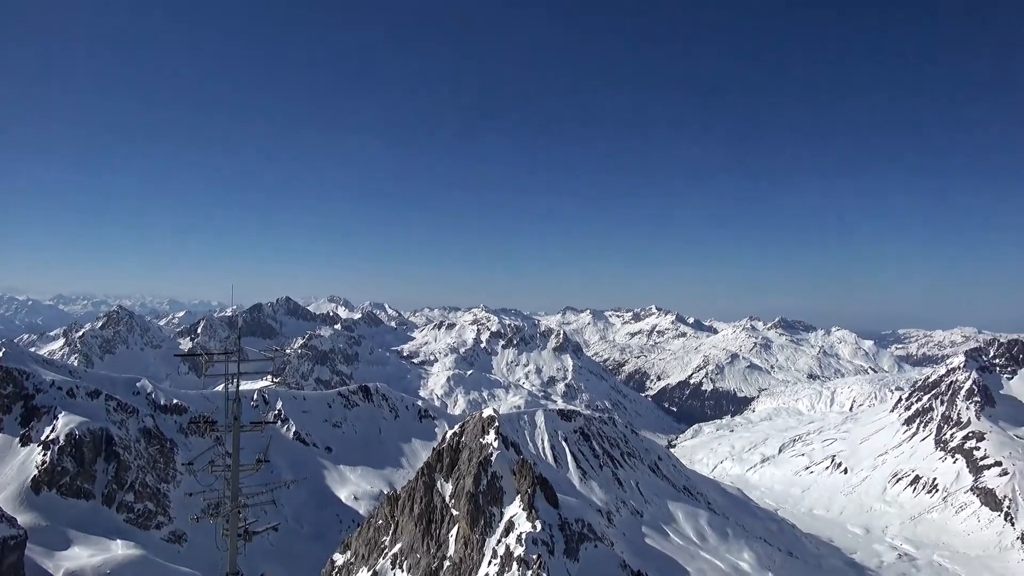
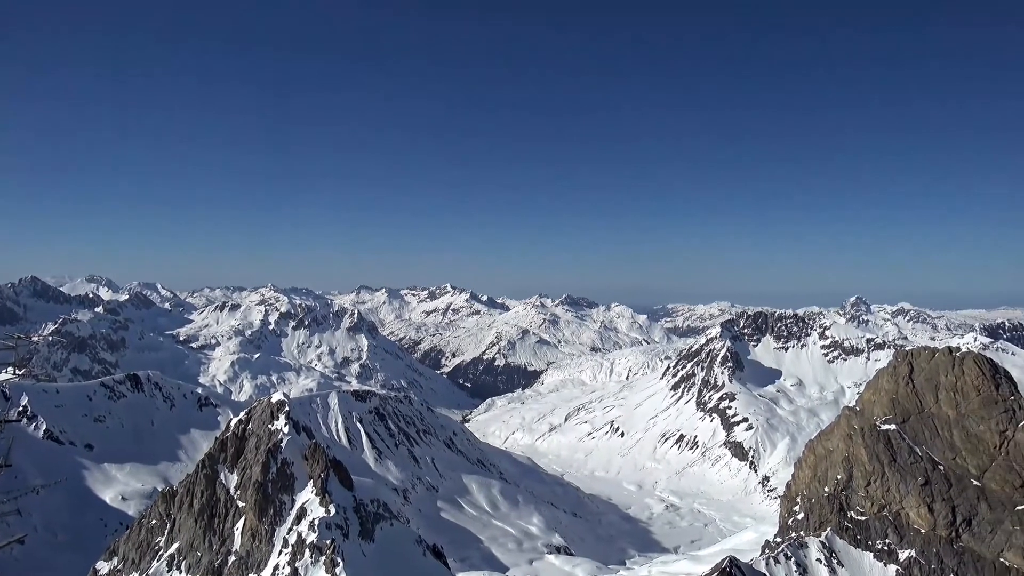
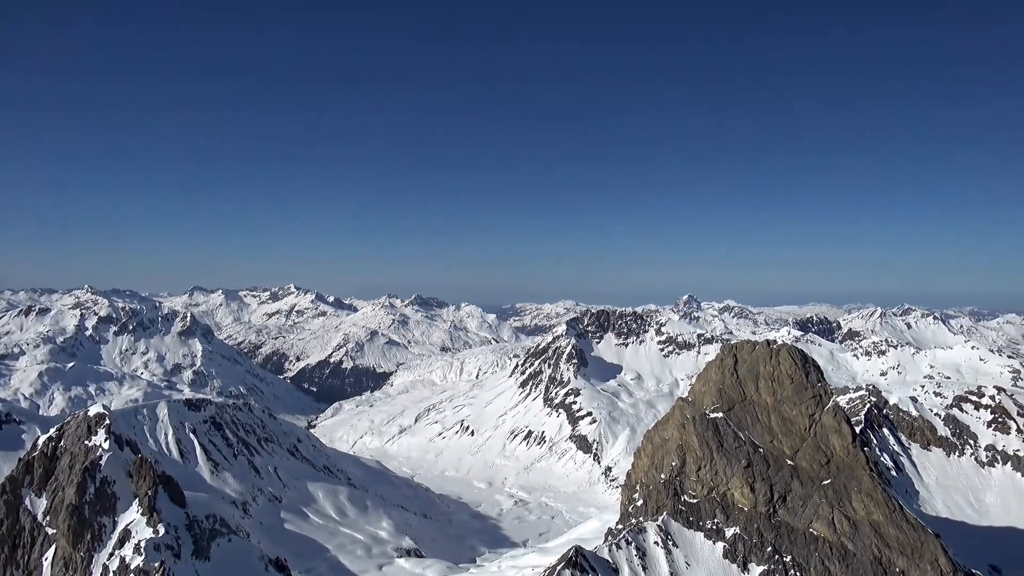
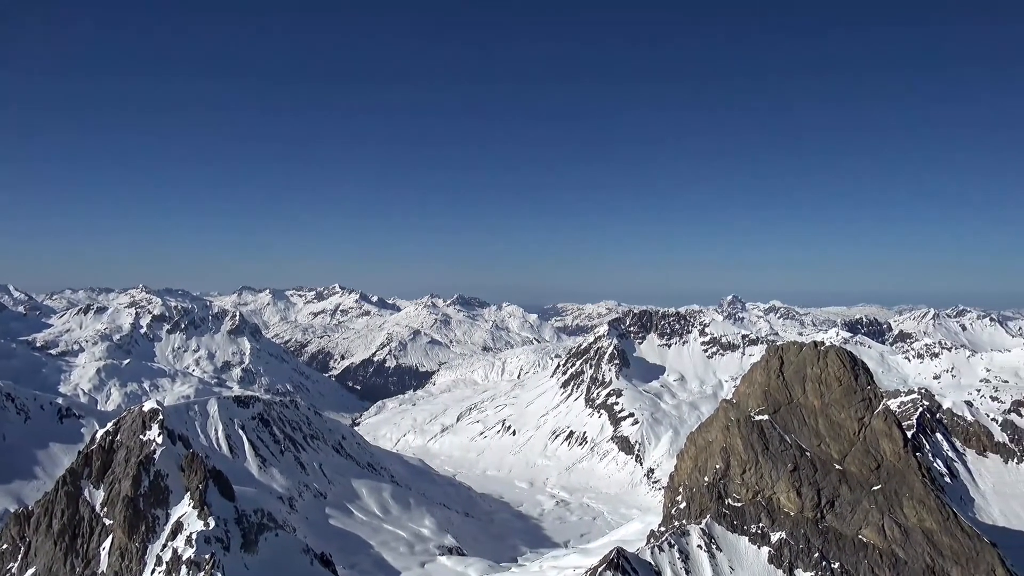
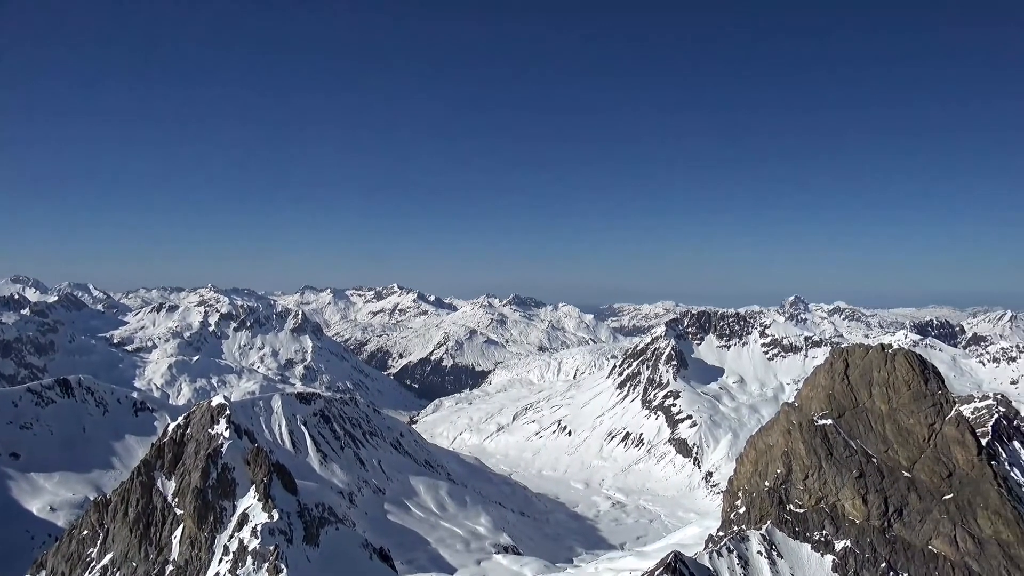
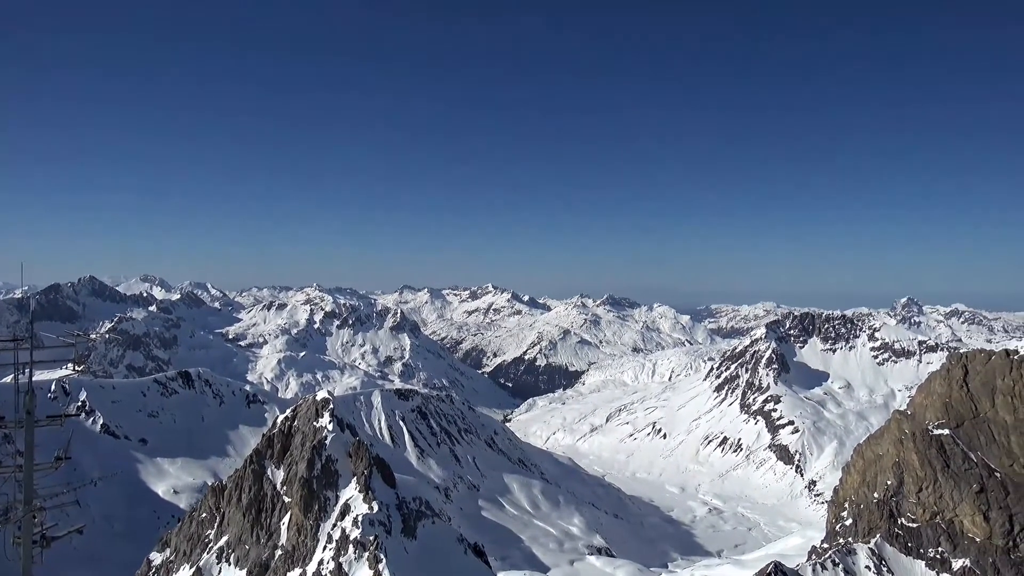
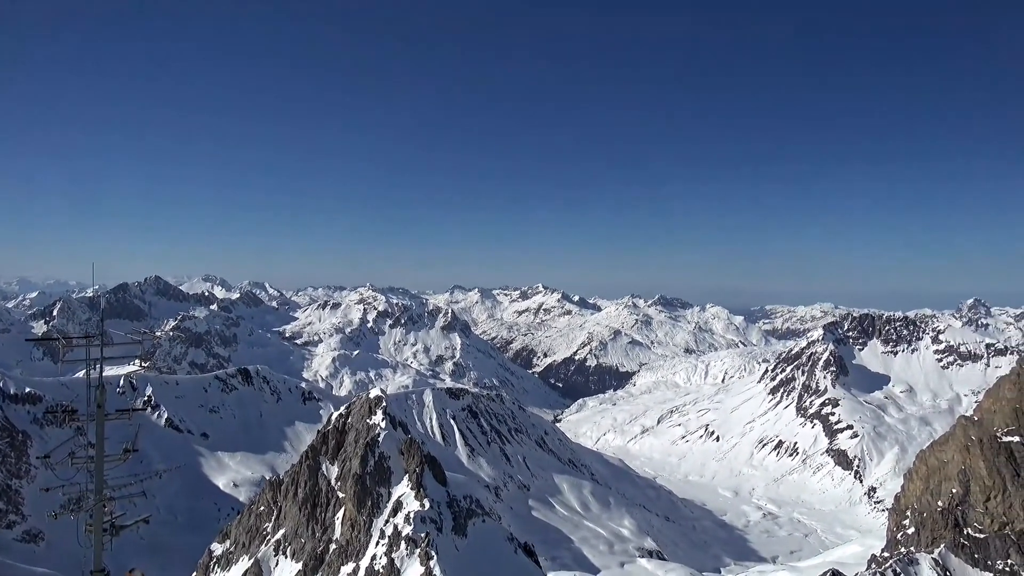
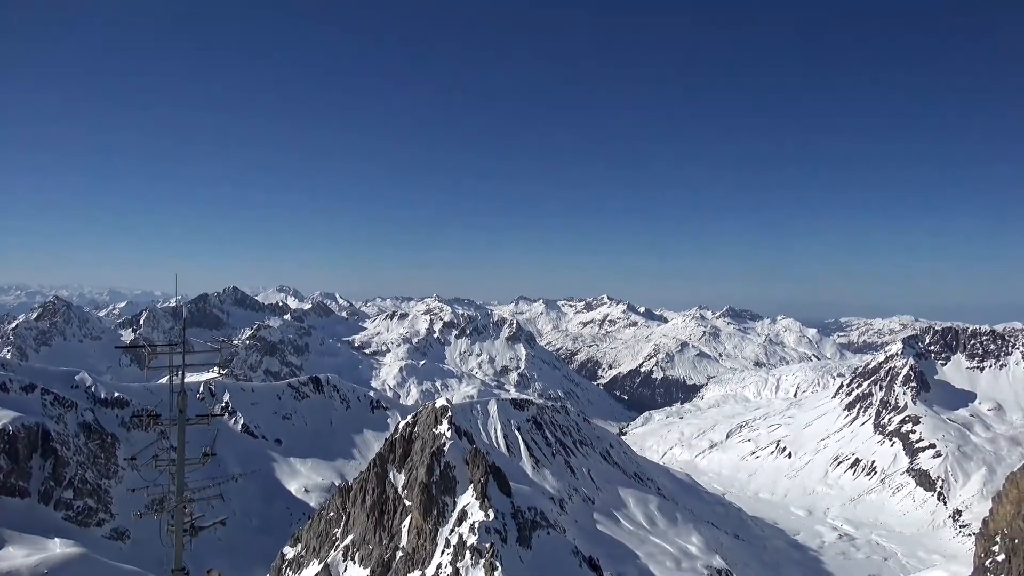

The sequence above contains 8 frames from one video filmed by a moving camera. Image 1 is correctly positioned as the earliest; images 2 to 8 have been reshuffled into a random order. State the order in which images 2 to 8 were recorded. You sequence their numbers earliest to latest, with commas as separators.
8, 7, 6, 2, 5, 4, 3
